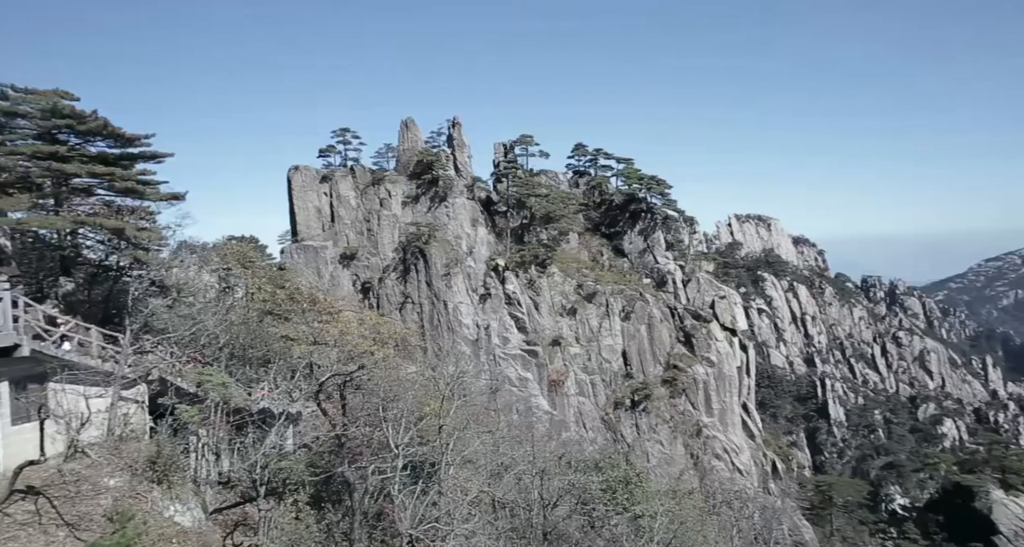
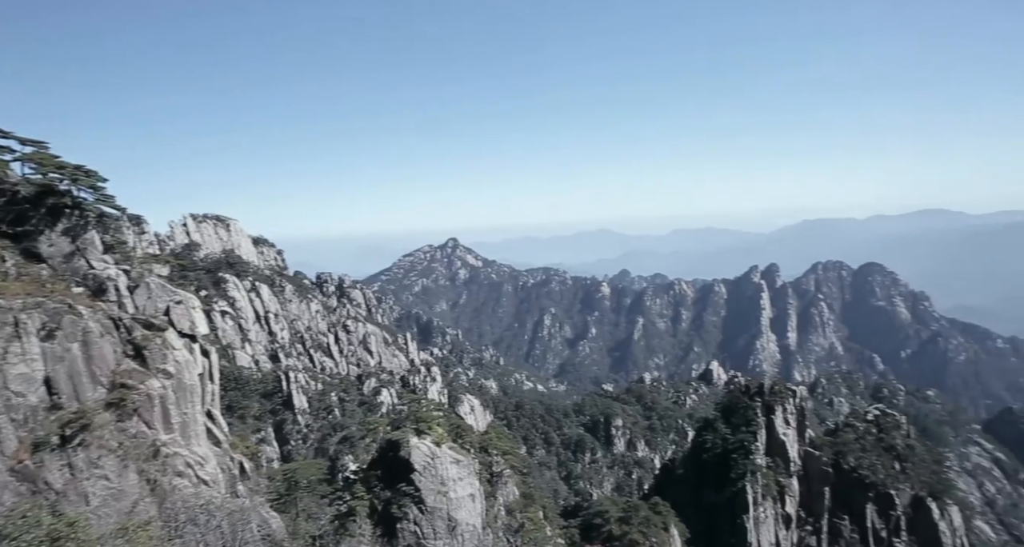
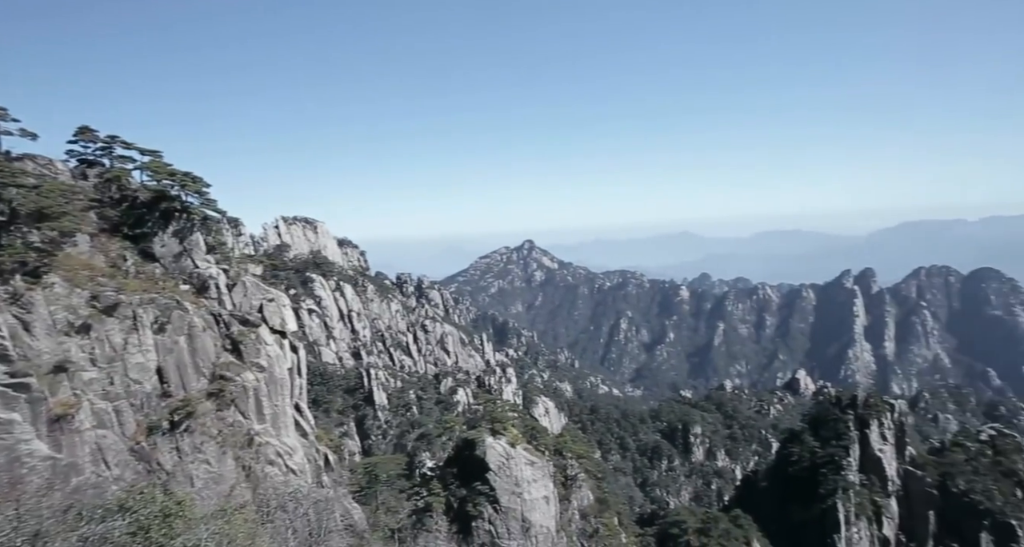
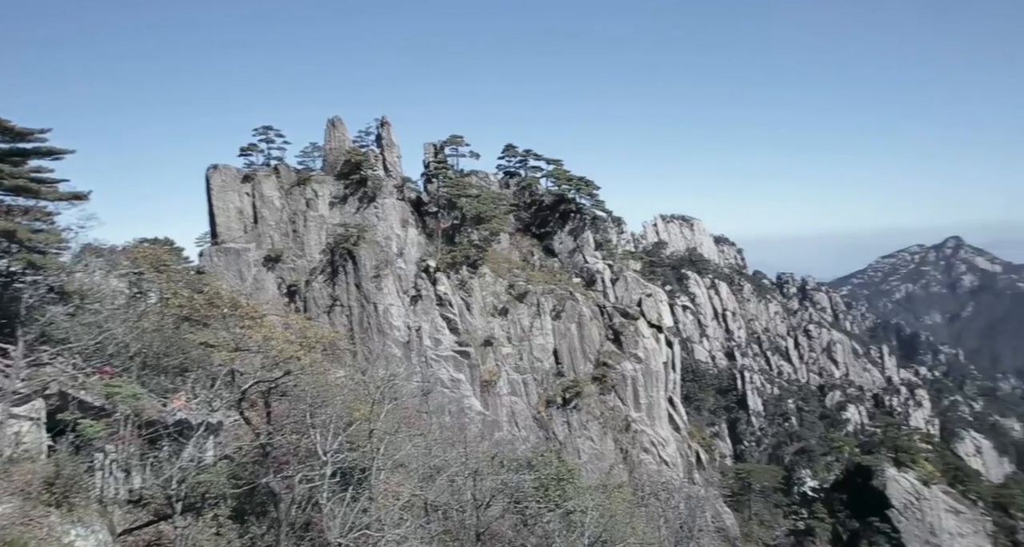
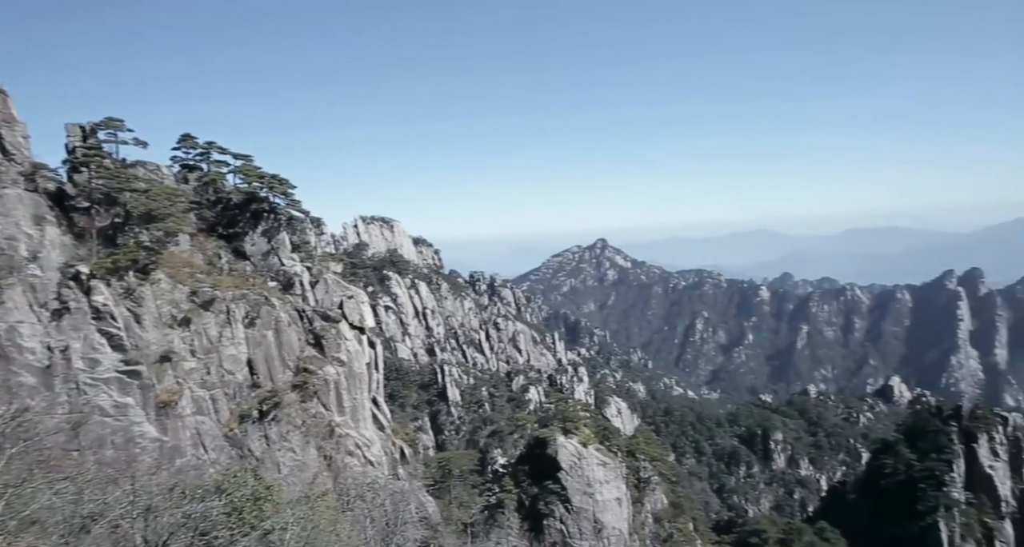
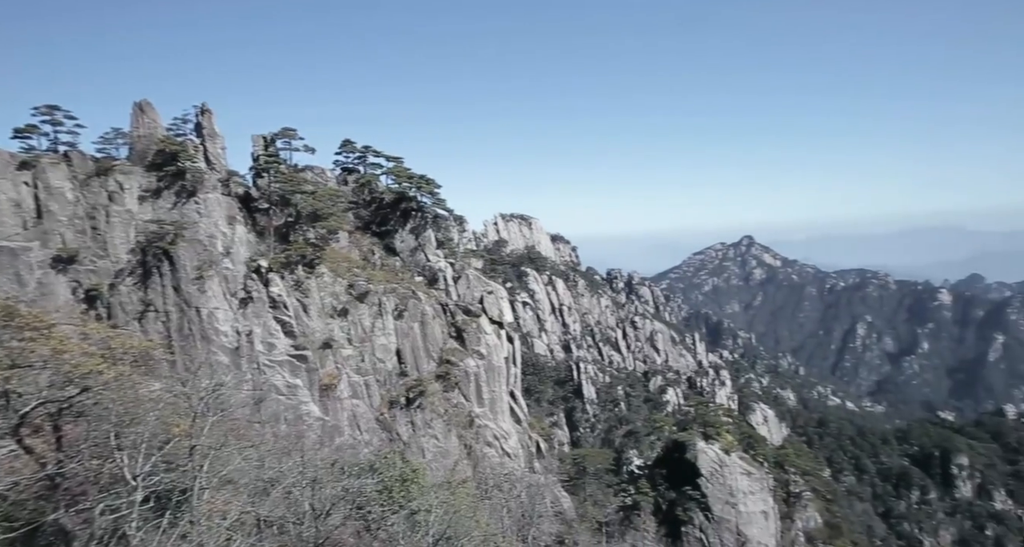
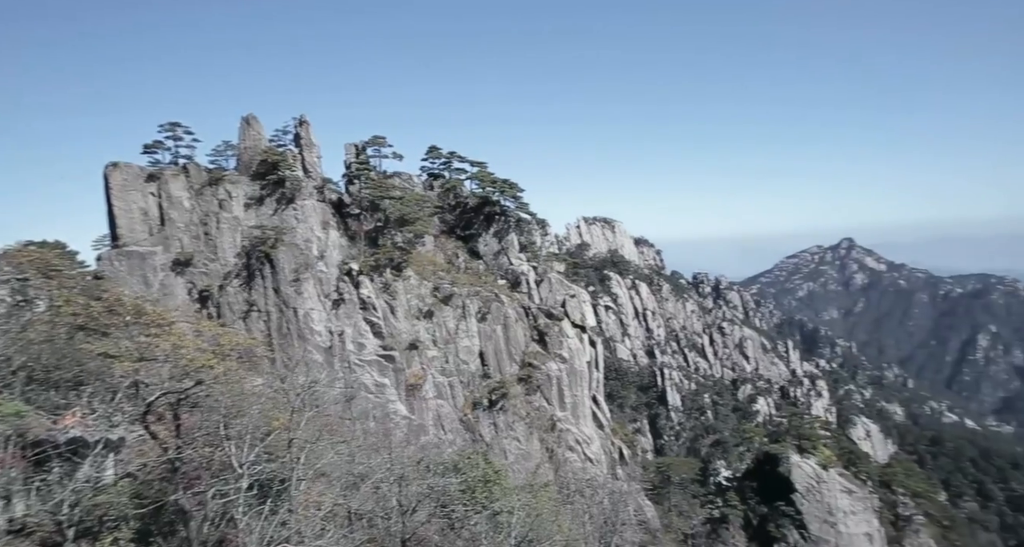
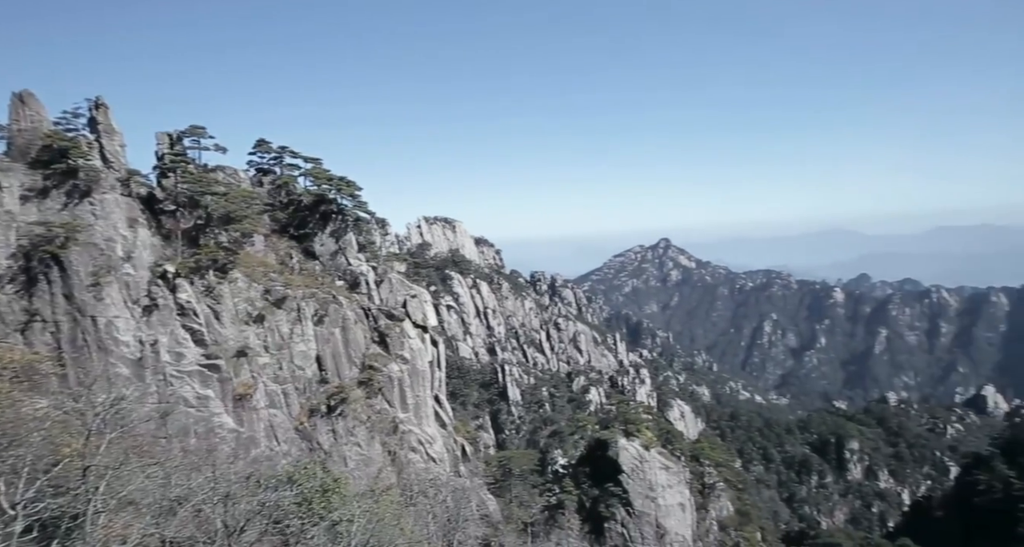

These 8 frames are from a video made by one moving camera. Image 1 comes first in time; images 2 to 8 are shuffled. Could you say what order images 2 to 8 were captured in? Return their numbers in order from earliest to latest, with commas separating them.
4, 7, 6, 8, 5, 3, 2
